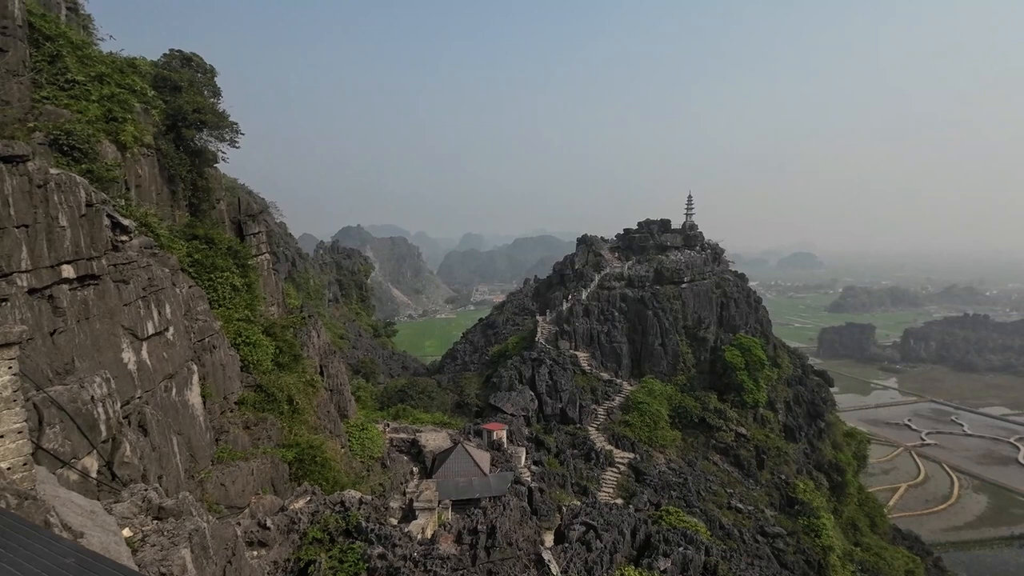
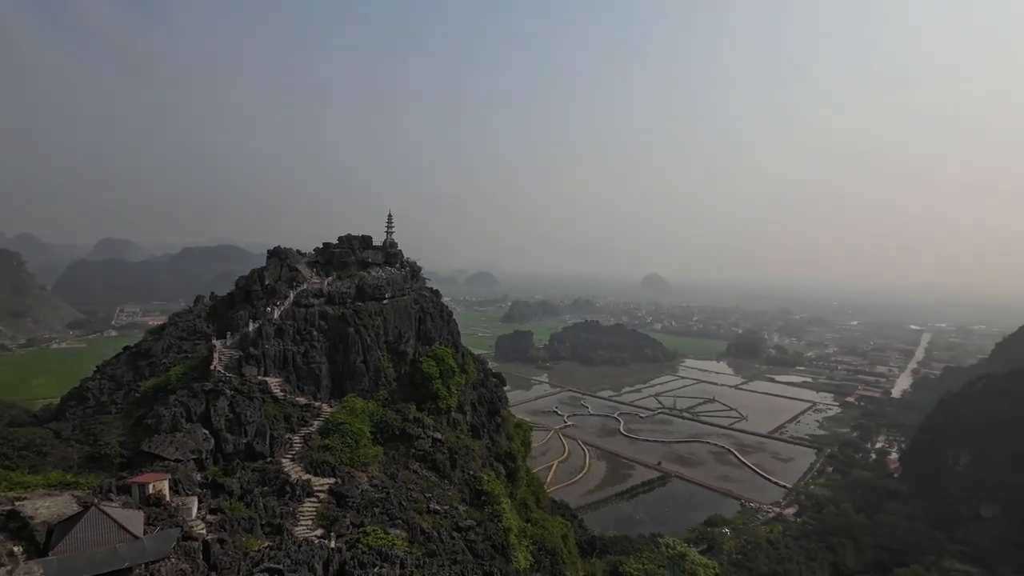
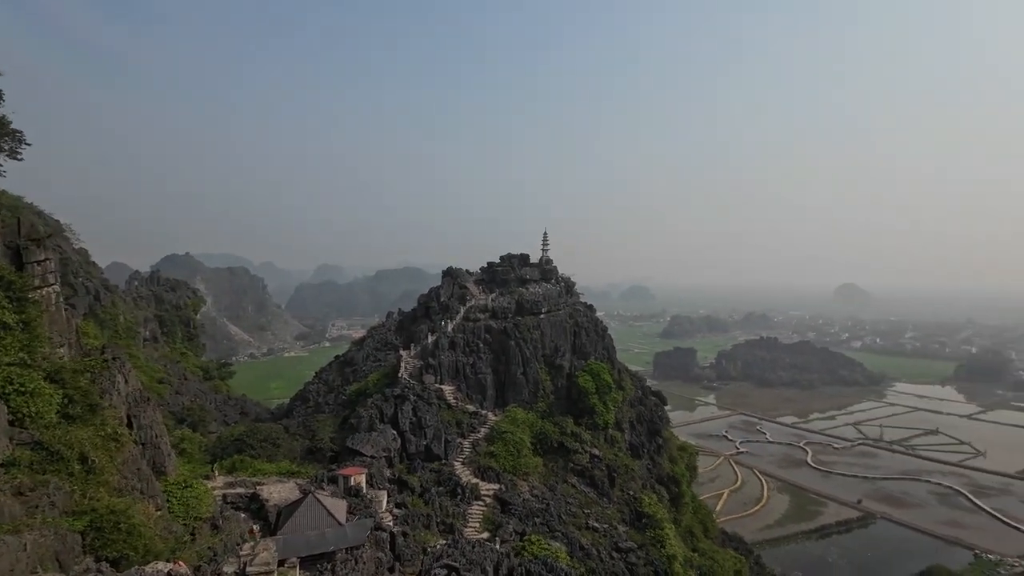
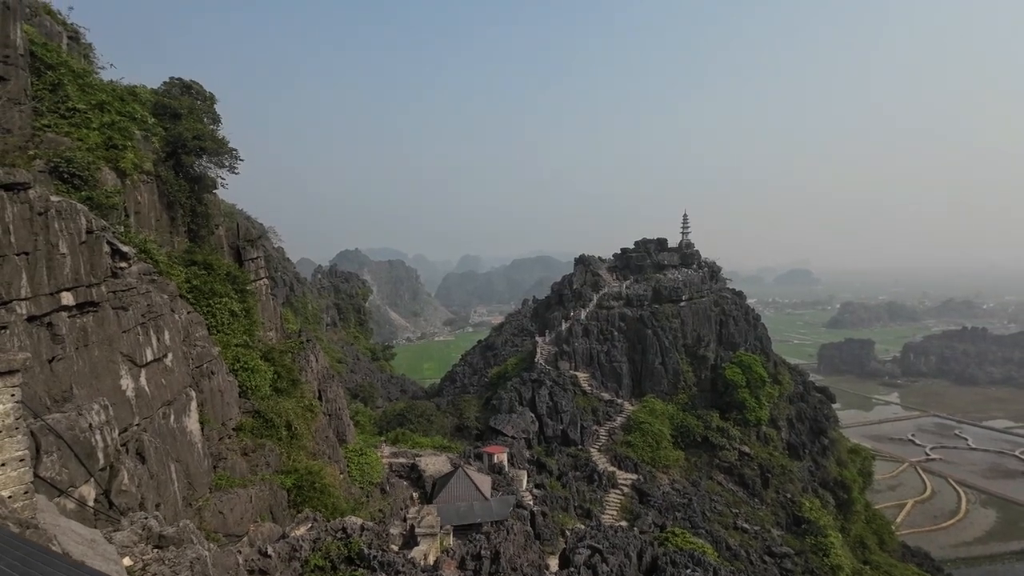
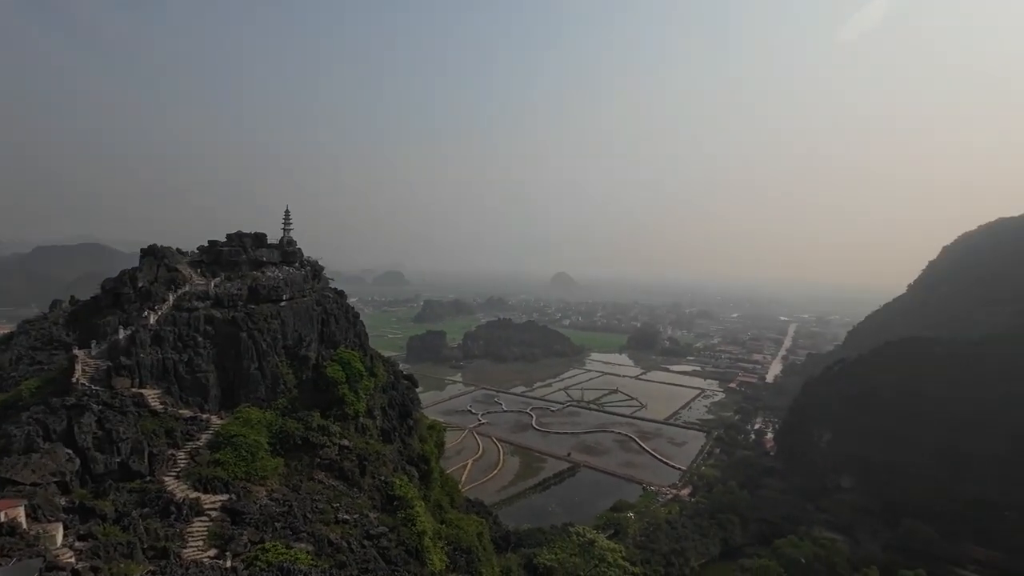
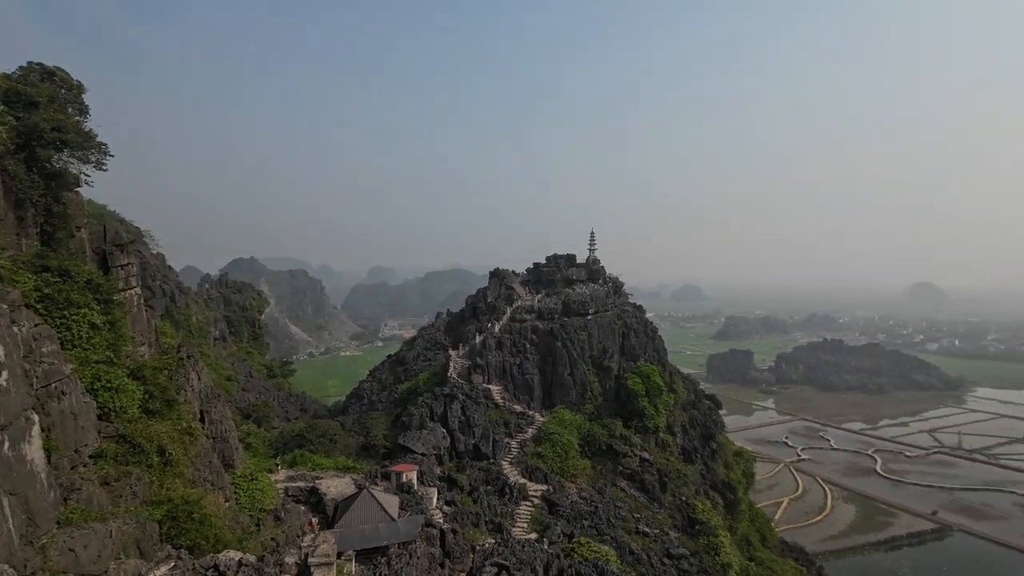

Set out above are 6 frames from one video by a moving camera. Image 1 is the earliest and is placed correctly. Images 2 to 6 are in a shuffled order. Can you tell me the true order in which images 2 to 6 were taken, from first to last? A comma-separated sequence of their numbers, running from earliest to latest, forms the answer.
4, 6, 3, 2, 5
